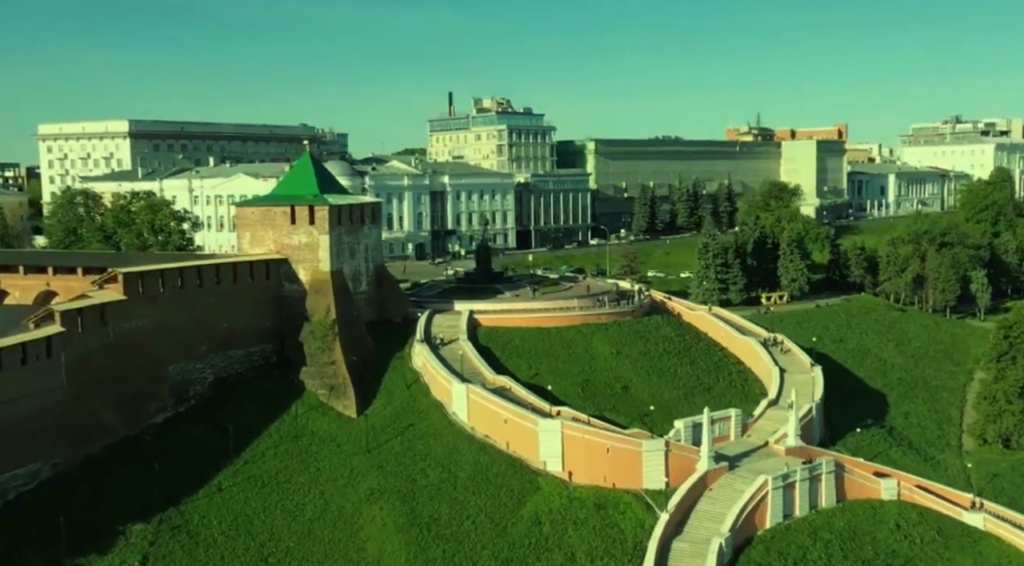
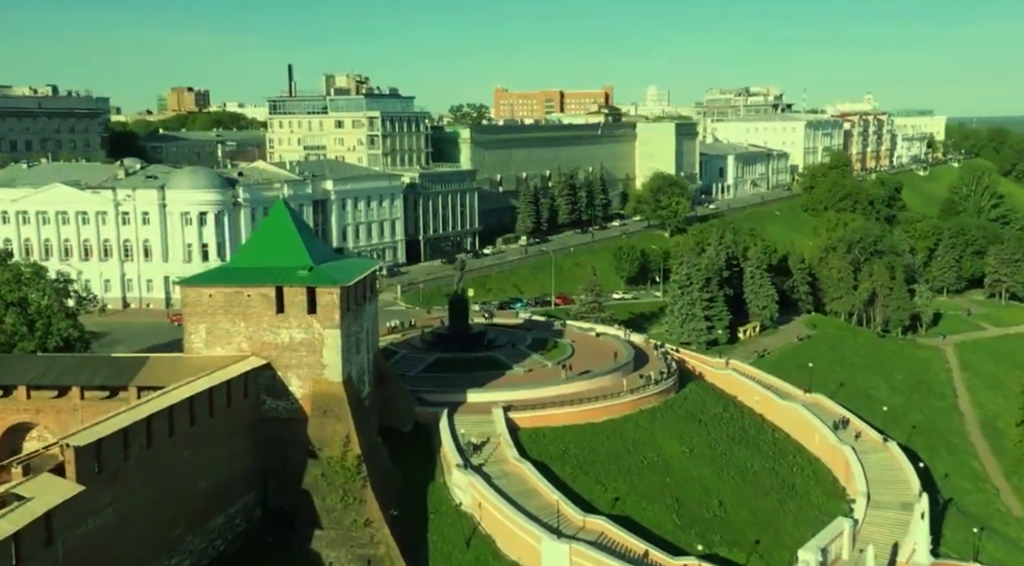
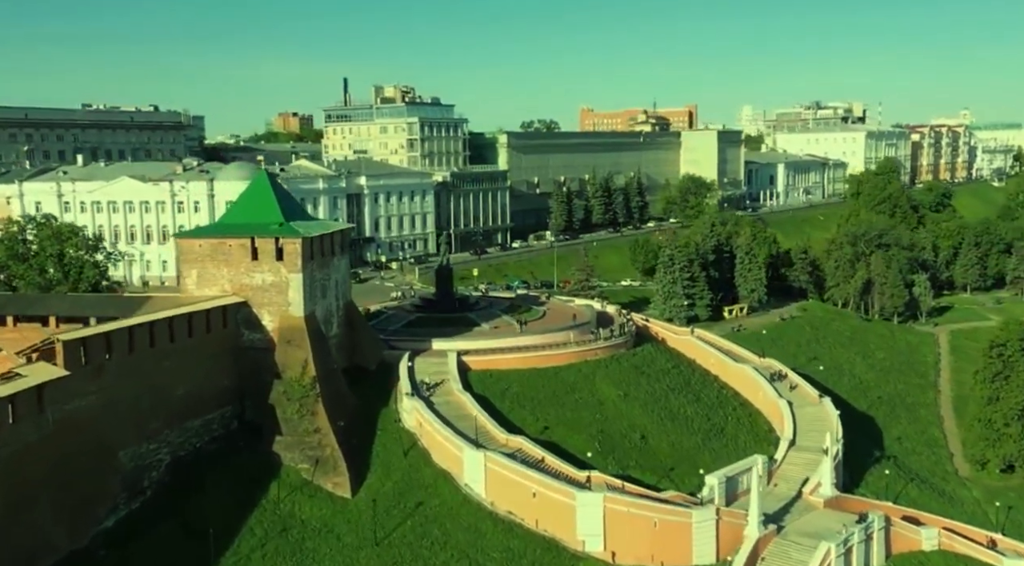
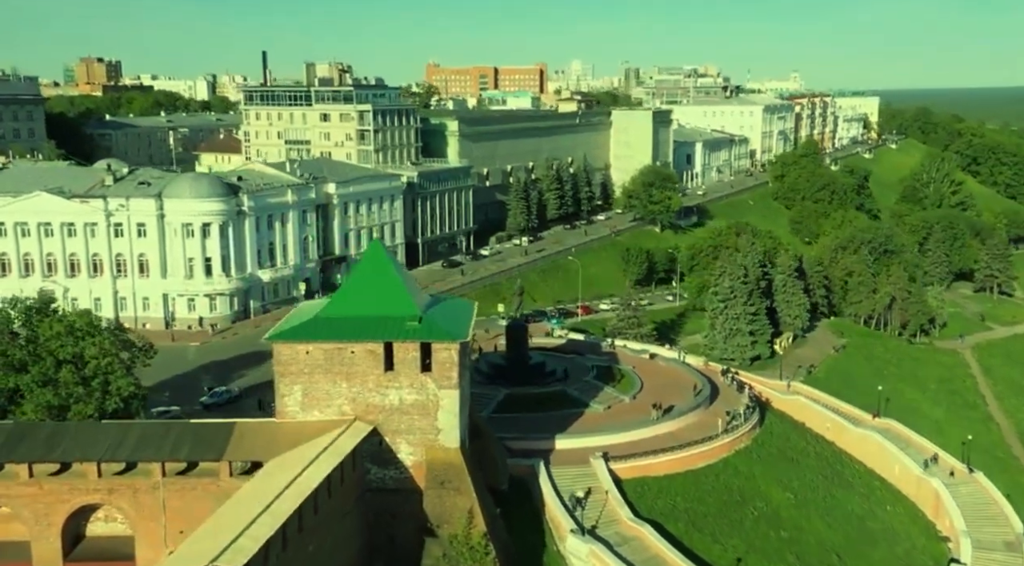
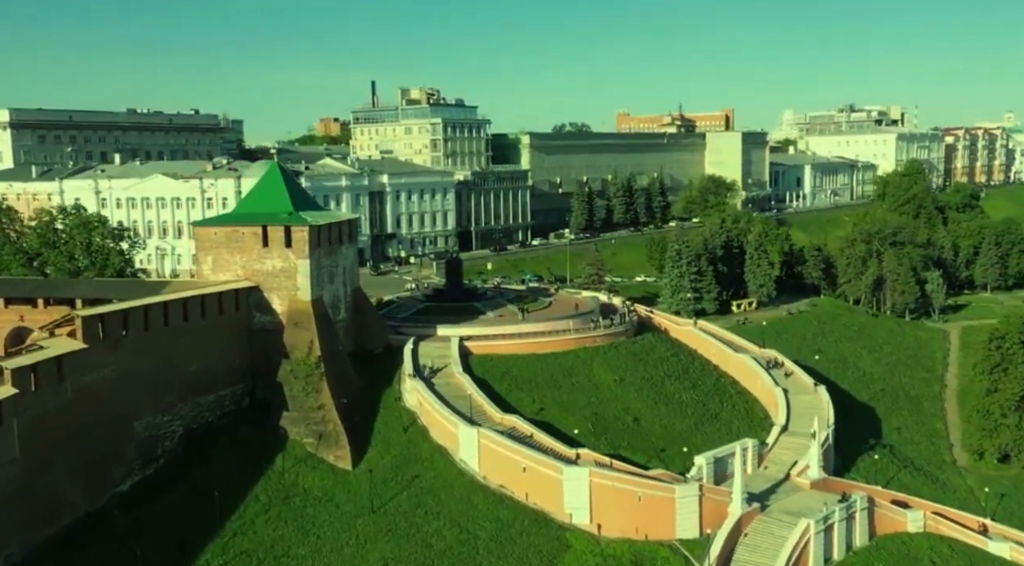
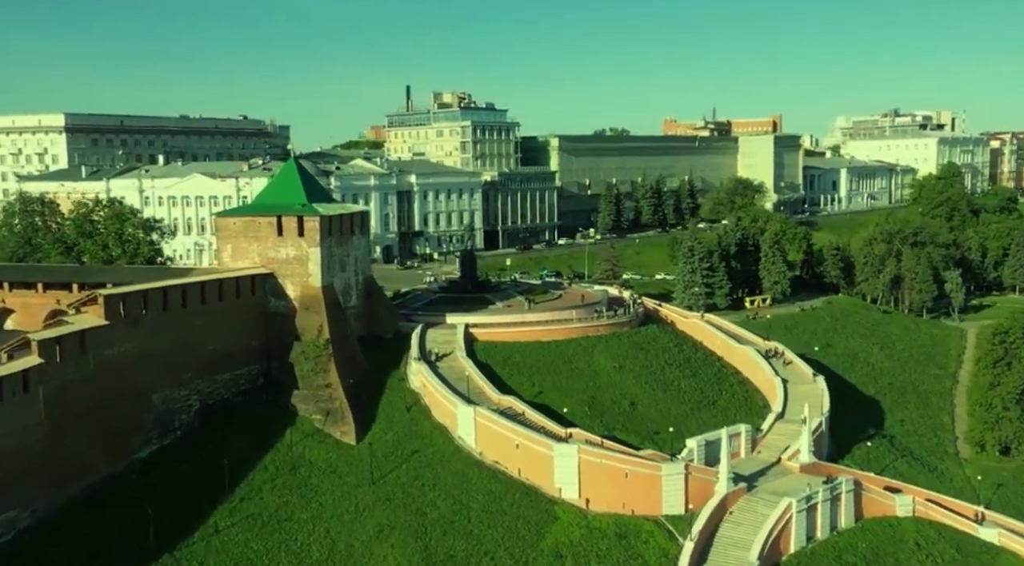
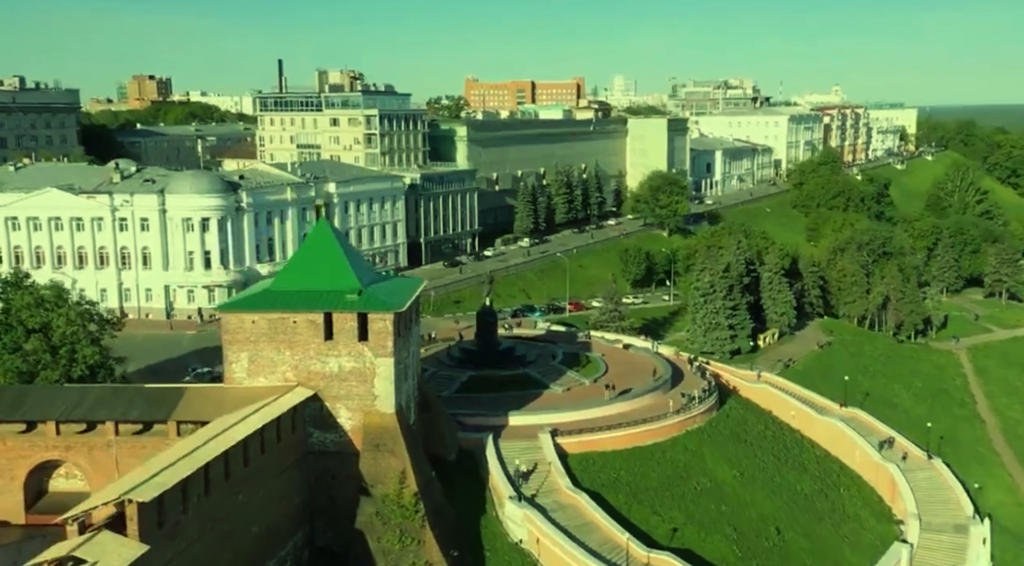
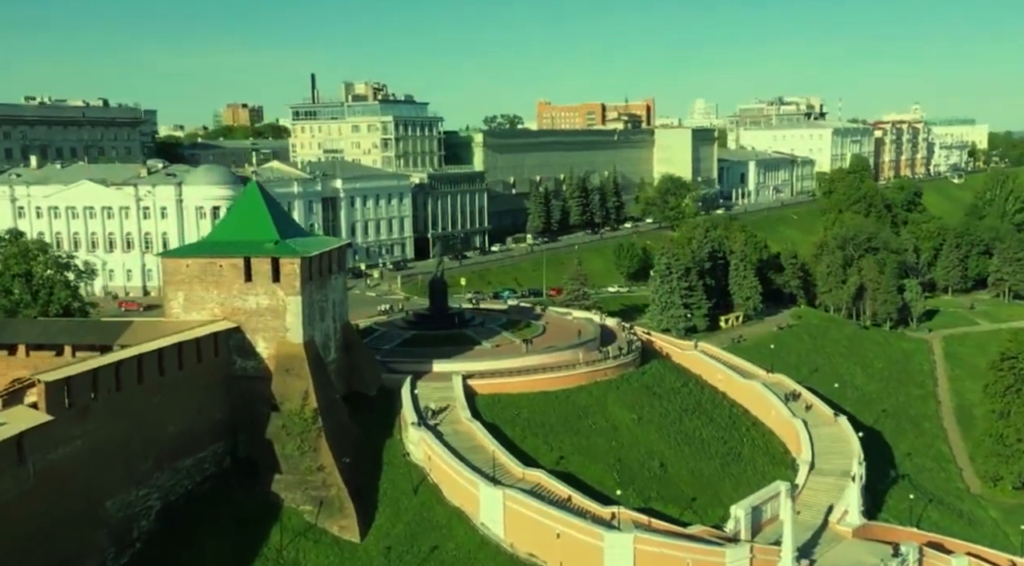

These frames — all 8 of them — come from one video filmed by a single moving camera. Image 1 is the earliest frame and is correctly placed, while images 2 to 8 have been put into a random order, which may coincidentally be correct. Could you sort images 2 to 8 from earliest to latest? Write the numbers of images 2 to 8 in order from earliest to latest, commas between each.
6, 5, 3, 8, 2, 7, 4
